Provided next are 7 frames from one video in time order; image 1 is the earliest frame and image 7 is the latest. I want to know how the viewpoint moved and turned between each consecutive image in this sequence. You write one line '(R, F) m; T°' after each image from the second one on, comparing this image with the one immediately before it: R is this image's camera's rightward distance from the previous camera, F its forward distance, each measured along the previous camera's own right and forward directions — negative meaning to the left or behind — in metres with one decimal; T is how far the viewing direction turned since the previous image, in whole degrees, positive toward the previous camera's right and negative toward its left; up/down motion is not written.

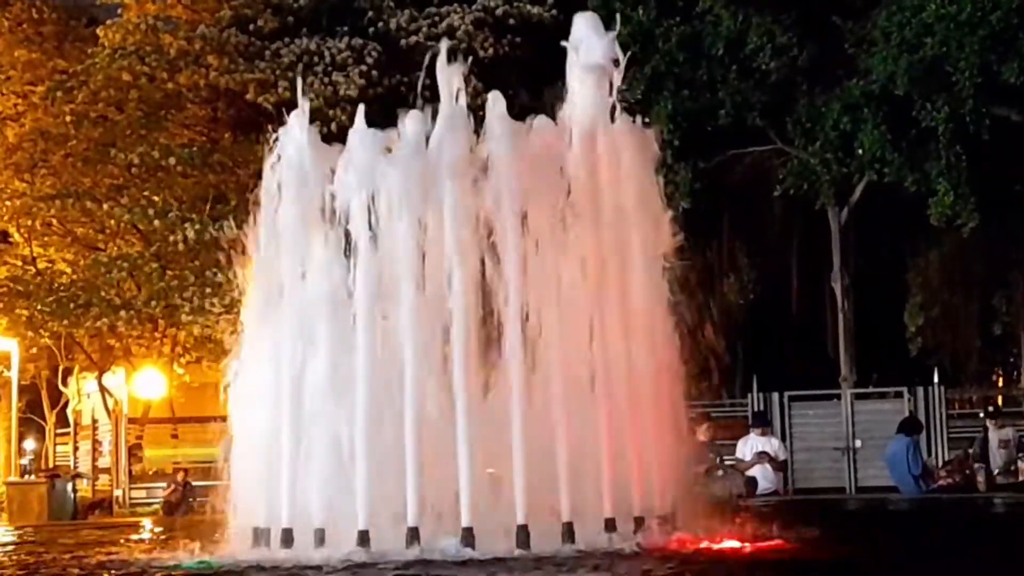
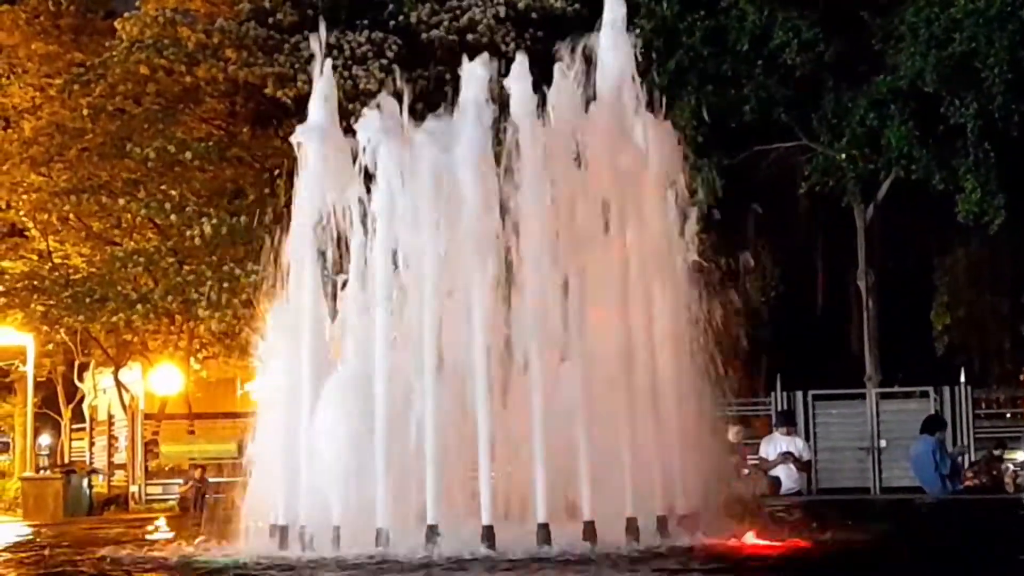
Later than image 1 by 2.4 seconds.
(-0.1, +0.2) m; 0°
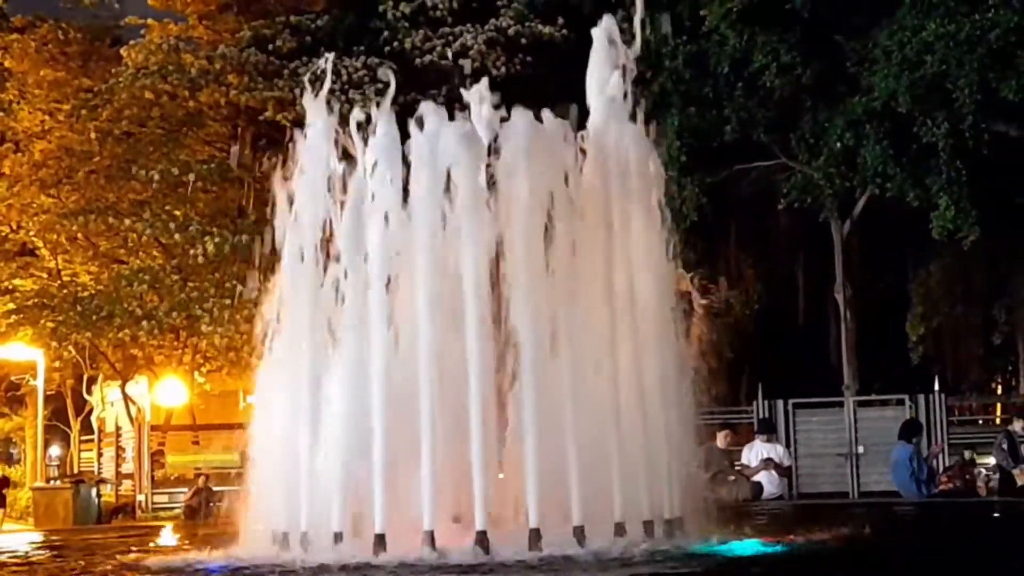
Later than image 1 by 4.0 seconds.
(+0.1, -0.8) m; 0°
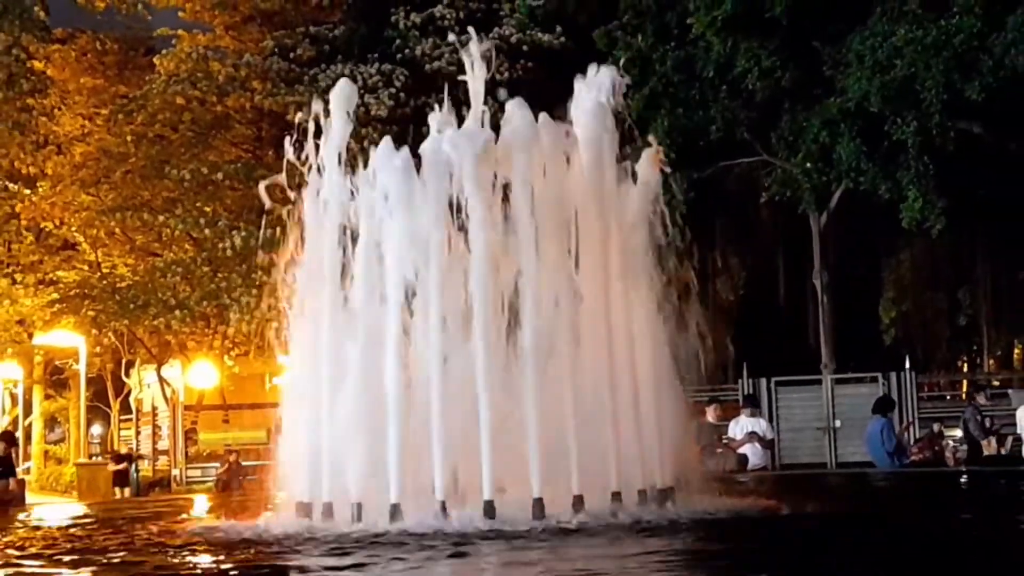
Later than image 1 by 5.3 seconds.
(+0.2, -1.7) m; -1°
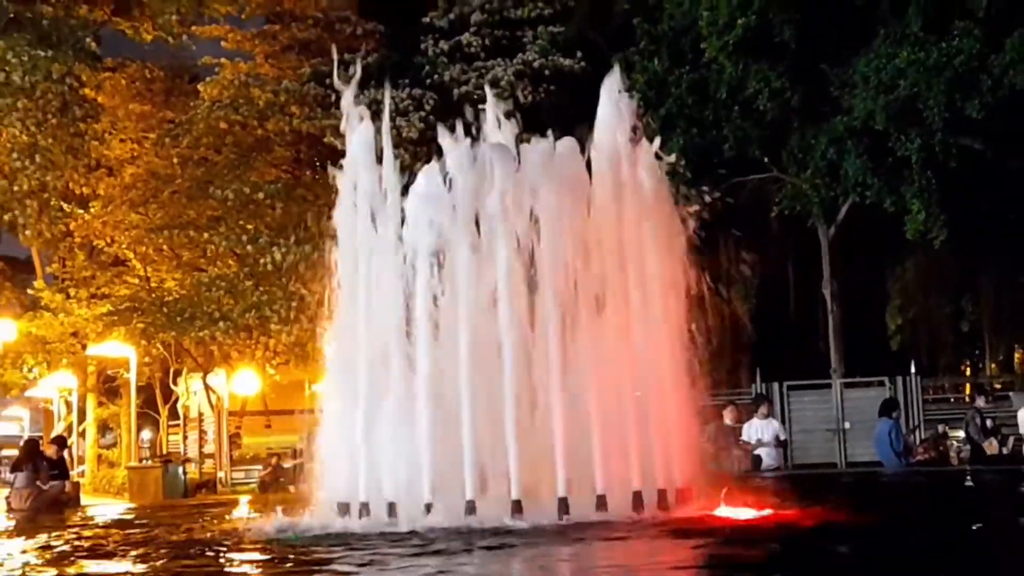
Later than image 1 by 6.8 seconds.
(+0.1, -1.3) m; -1°
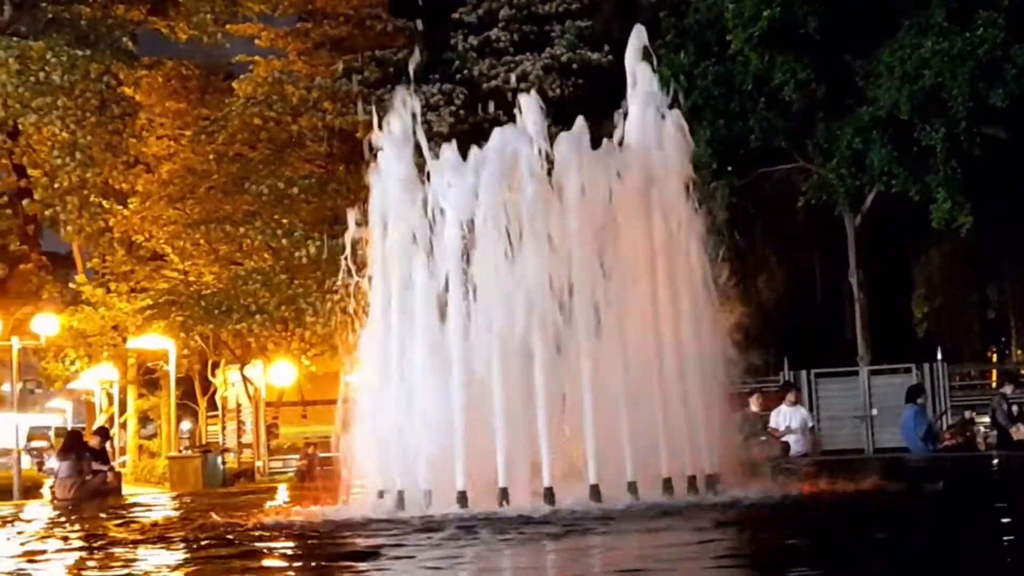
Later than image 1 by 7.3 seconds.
(0.0, -0.4) m; -1°
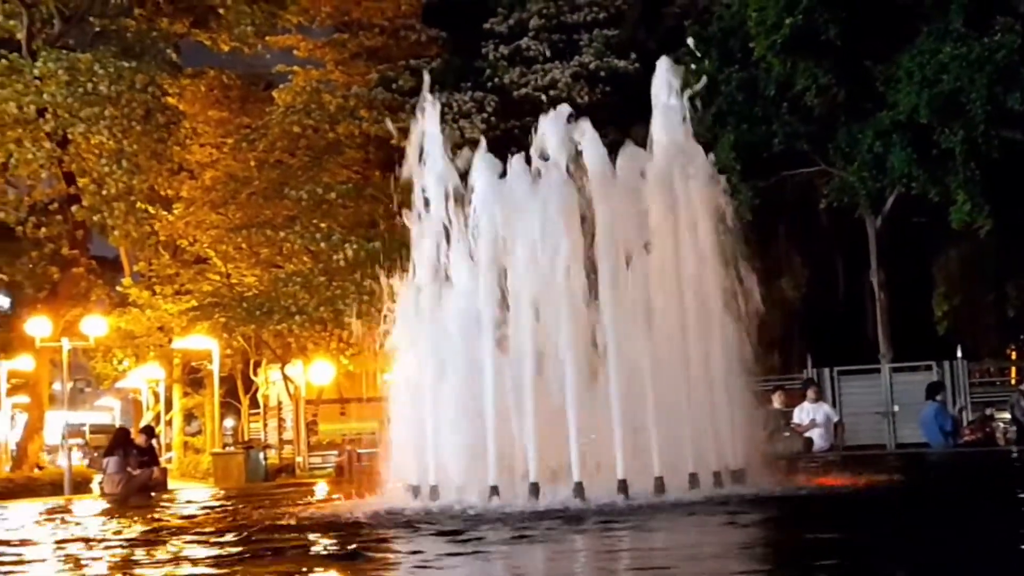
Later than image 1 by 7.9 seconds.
(+0.2, -0.8) m; -2°
